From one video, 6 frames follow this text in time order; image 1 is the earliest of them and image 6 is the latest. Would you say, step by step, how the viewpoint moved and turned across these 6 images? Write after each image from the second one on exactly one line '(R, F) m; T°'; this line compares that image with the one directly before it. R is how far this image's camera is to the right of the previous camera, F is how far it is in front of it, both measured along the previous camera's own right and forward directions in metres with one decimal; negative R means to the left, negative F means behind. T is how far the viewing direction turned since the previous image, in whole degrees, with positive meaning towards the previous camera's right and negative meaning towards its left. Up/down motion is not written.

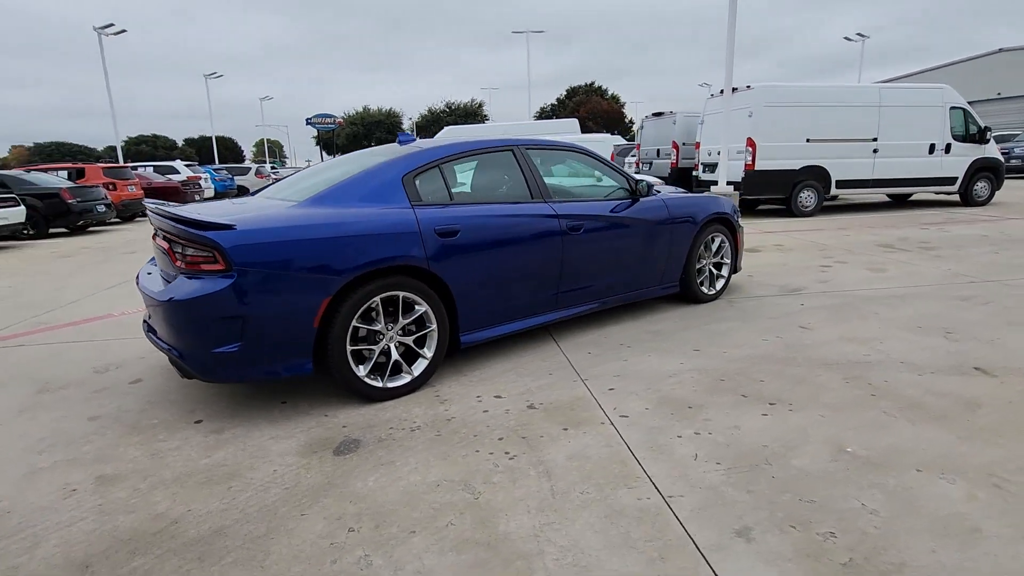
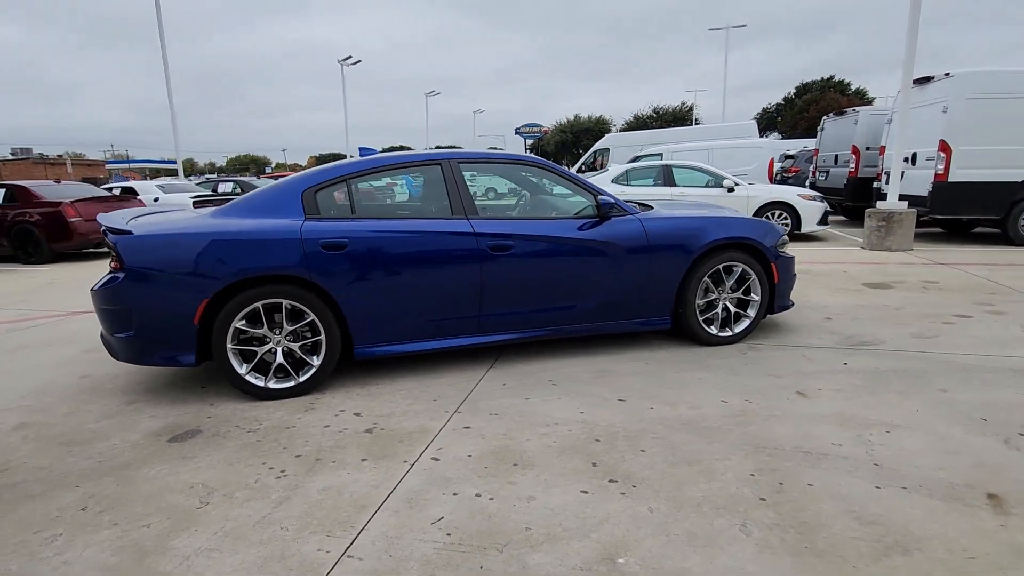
(+2.0, +0.6) m; -22°
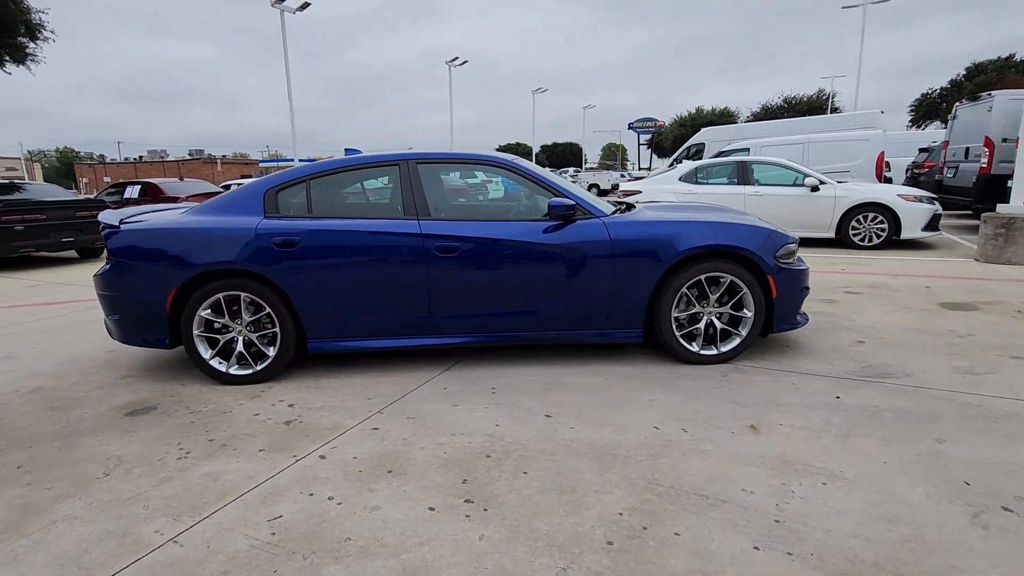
(+1.1, +0.2) m; -12°
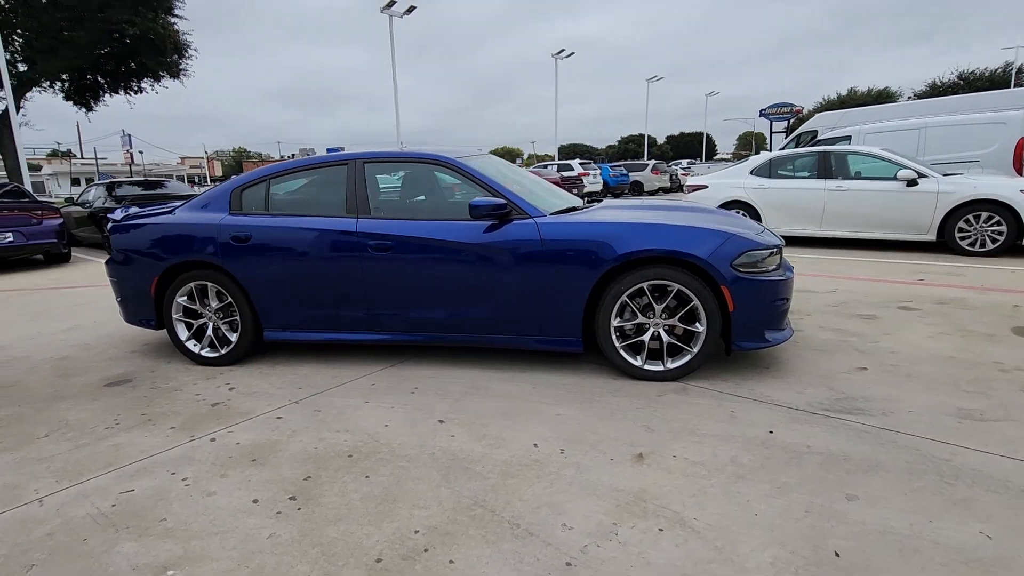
(+1.3, +0.2) m; -13°
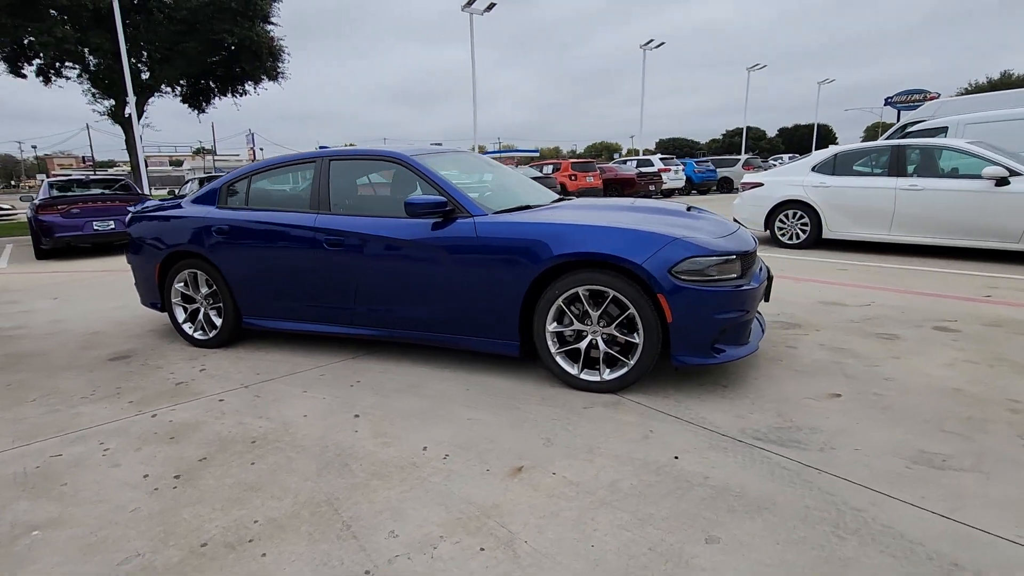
(+1.0, +0.2) m; -10°
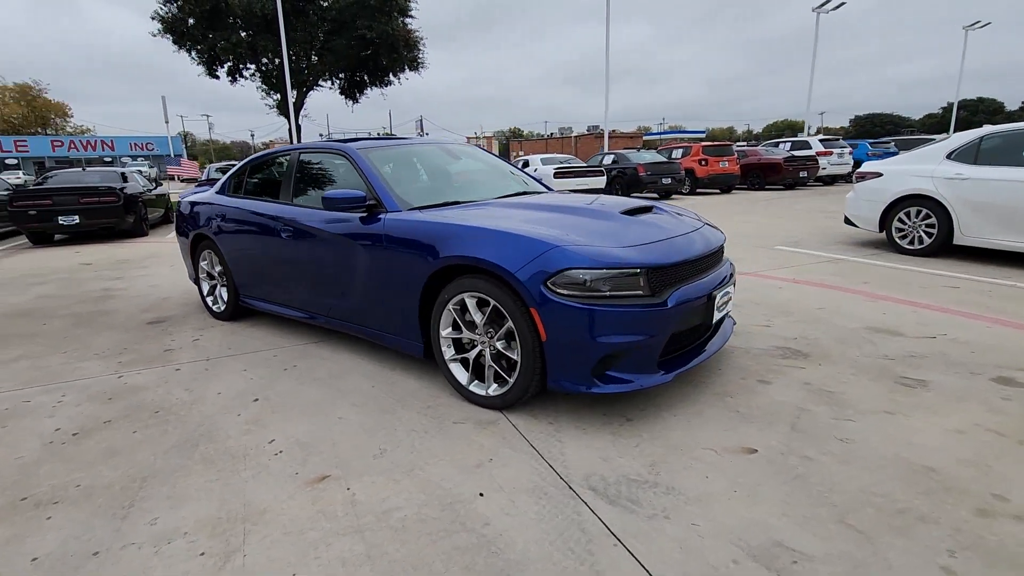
(+1.5, +0.4) m; -16°
